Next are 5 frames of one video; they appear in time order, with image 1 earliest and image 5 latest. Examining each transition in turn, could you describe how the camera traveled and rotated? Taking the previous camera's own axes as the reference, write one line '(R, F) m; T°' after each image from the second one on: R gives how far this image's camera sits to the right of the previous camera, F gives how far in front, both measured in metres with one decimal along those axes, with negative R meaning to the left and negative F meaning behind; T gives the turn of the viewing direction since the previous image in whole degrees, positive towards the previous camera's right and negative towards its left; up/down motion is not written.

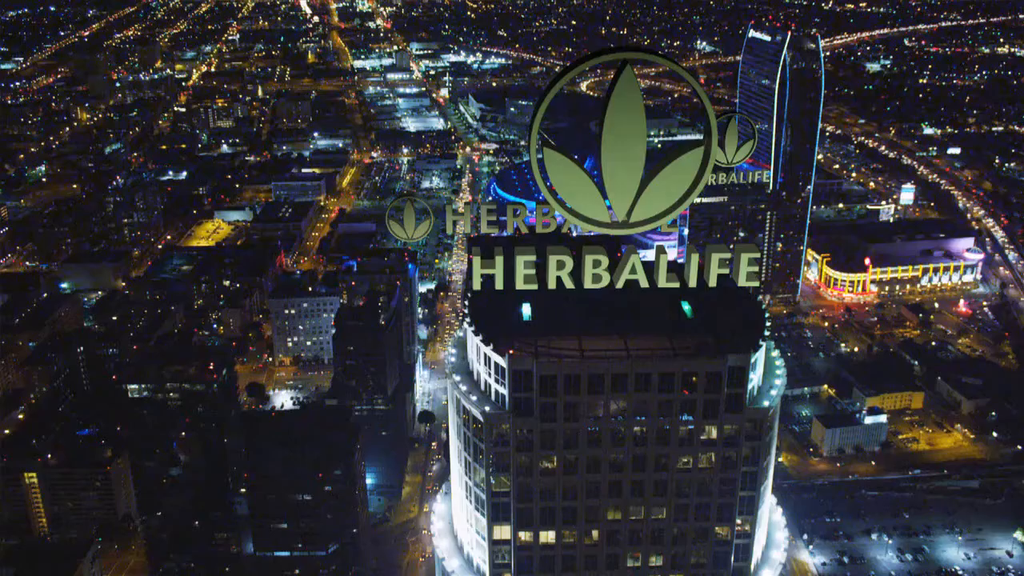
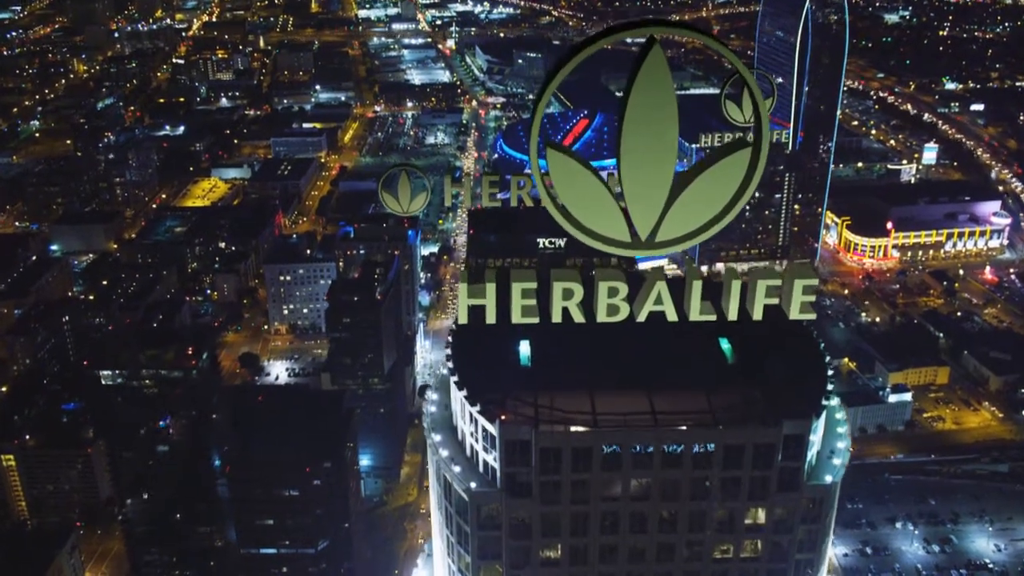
(+0.1, +1.4) m; 0°
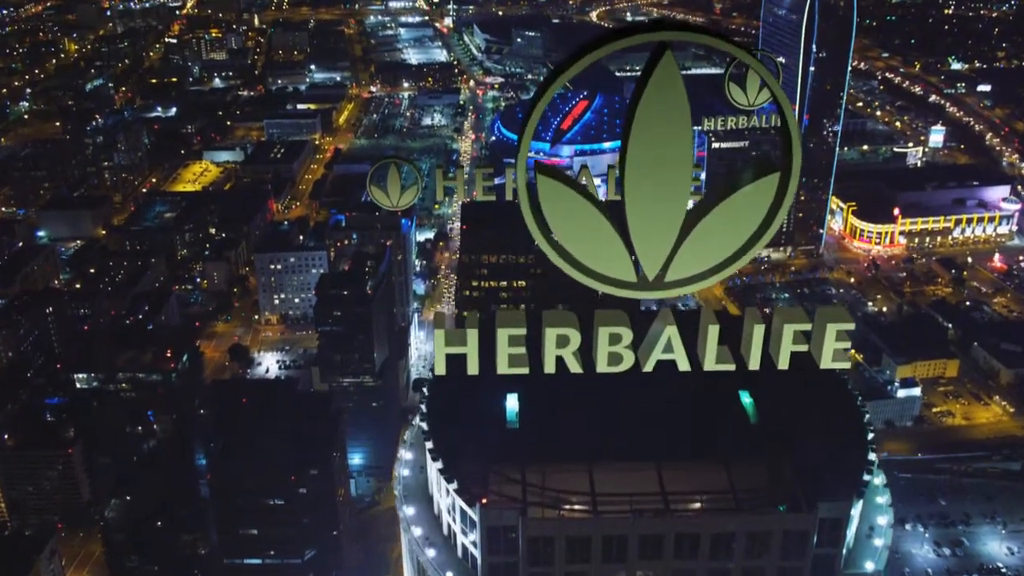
(+0.1, +0.8) m; 0°
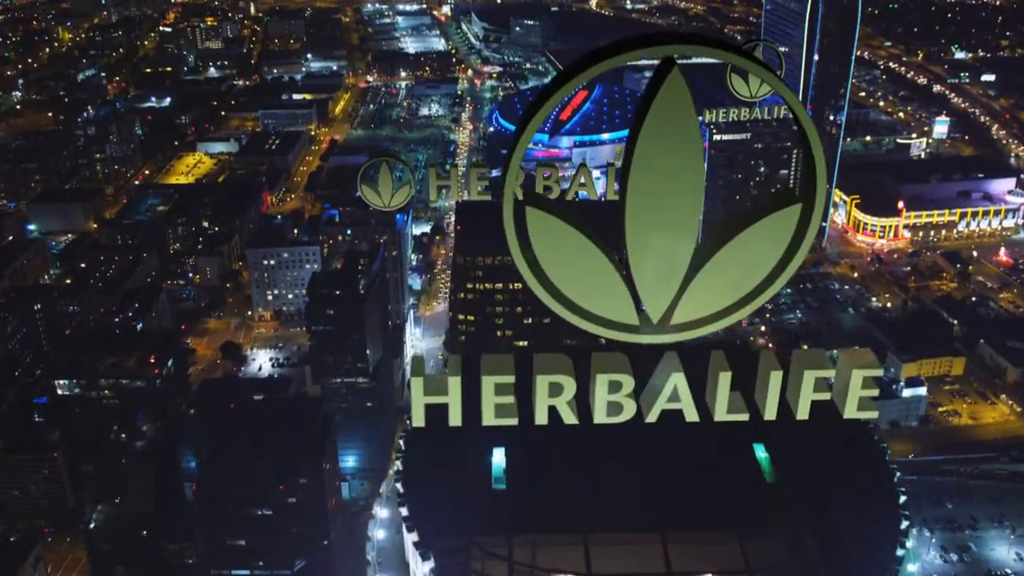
(+0.1, +0.5) m; 0°
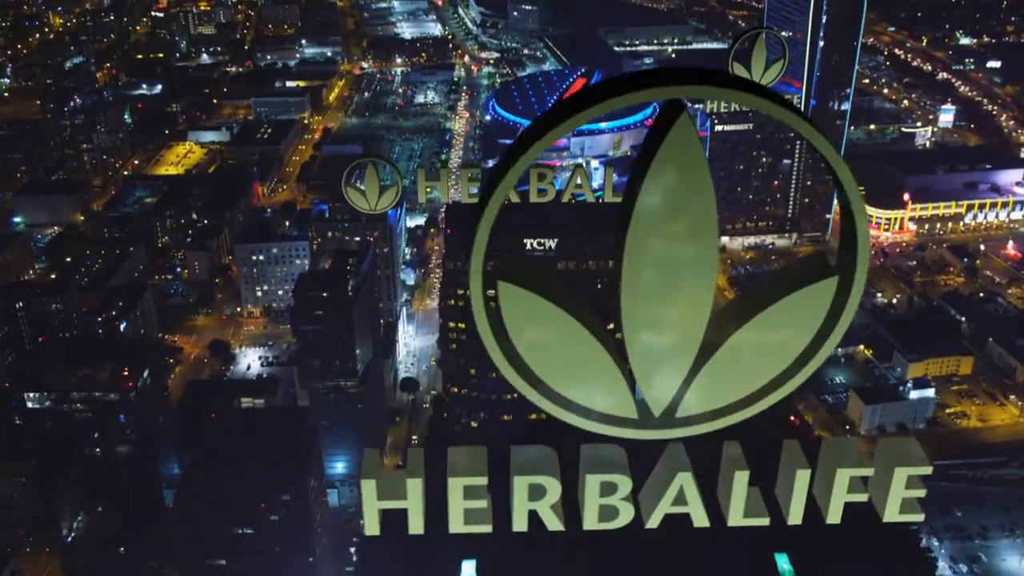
(+0.1, +0.8) m; 0°
